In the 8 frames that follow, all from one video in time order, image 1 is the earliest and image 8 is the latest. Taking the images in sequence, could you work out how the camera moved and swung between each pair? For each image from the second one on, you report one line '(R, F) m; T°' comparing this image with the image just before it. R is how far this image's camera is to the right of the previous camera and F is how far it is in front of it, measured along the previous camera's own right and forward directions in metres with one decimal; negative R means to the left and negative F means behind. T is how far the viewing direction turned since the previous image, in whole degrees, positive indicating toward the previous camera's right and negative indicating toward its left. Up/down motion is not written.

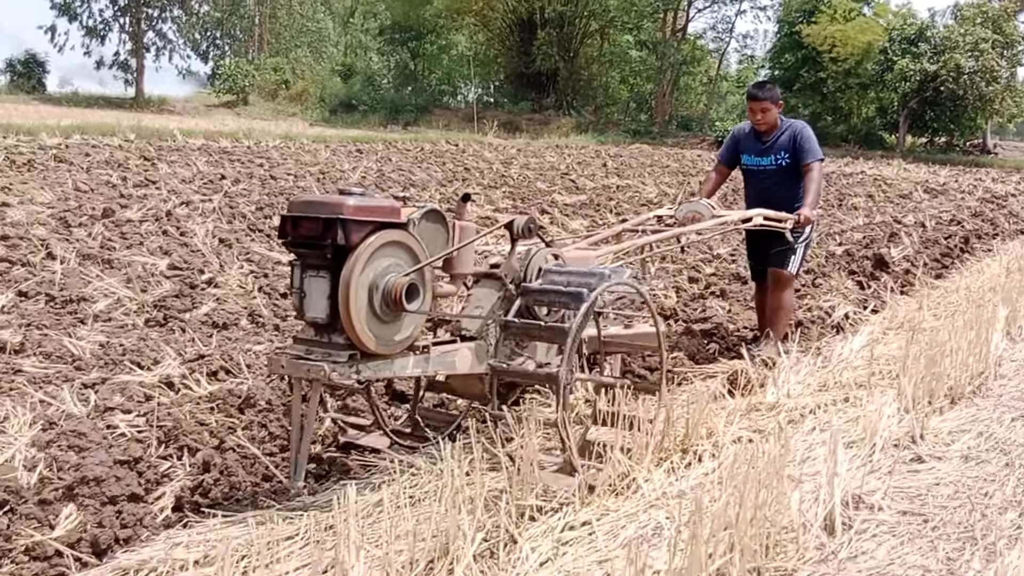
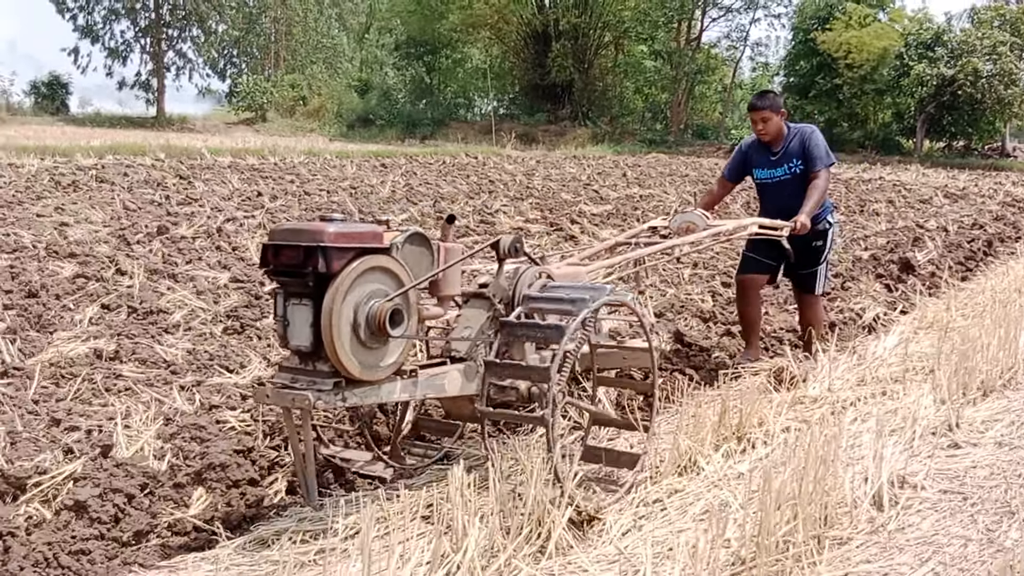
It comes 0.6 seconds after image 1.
(-0.2, -0.3) m; -1°
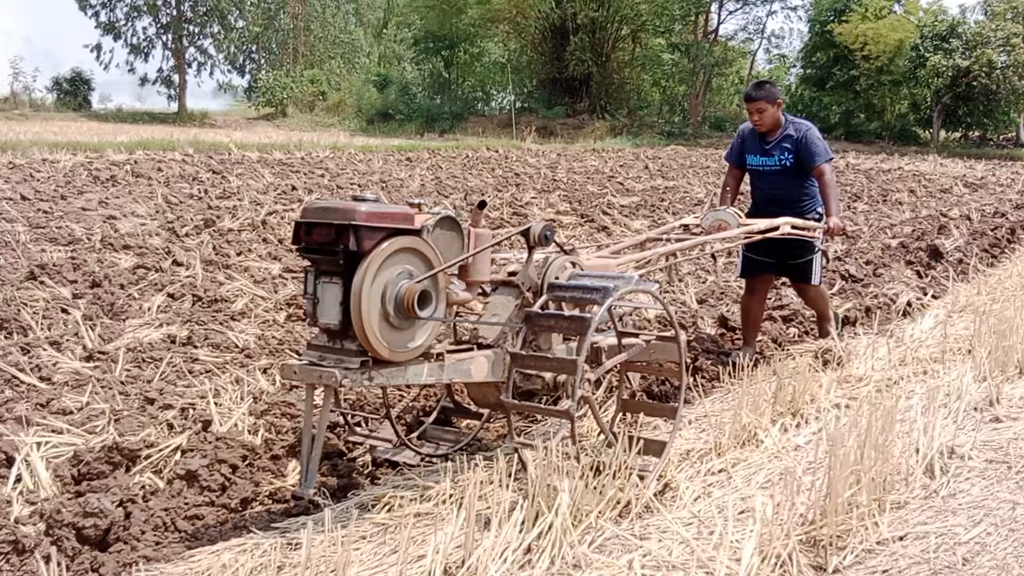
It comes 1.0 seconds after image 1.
(-0.2, -0.2) m; -1°
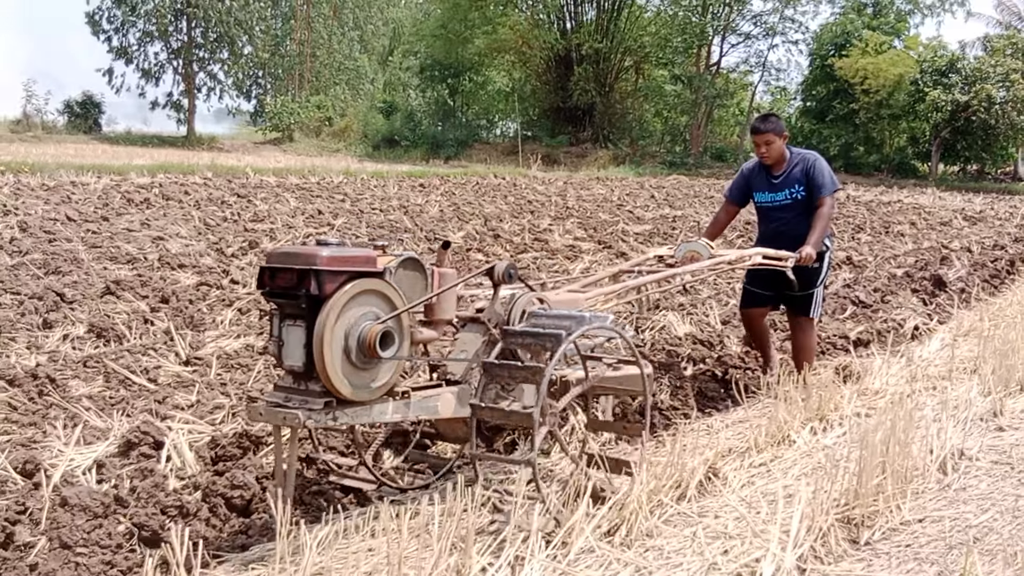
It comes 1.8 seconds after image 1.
(-0.3, -0.5) m; 0°
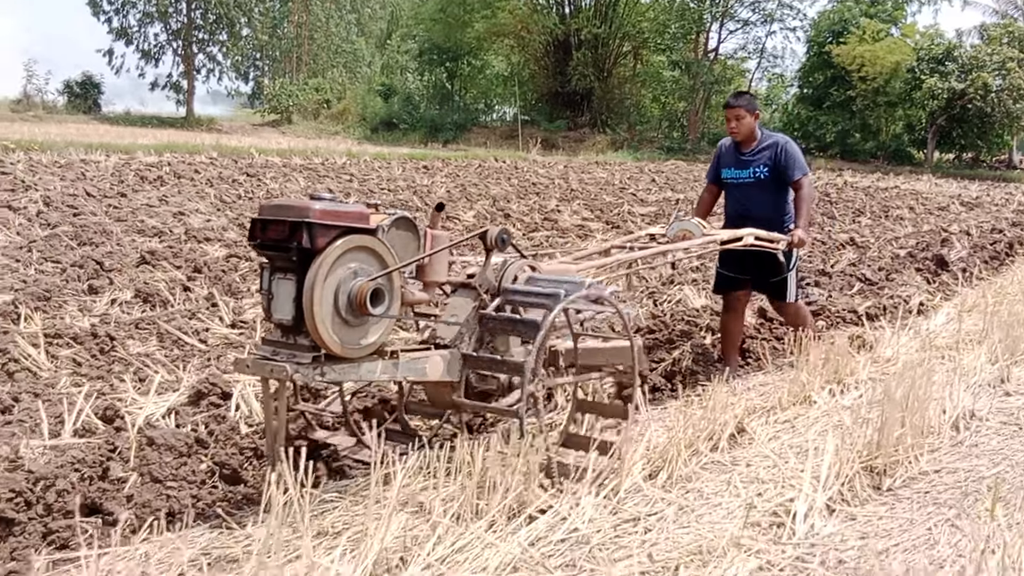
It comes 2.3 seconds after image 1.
(-0.2, -0.2) m; 0°
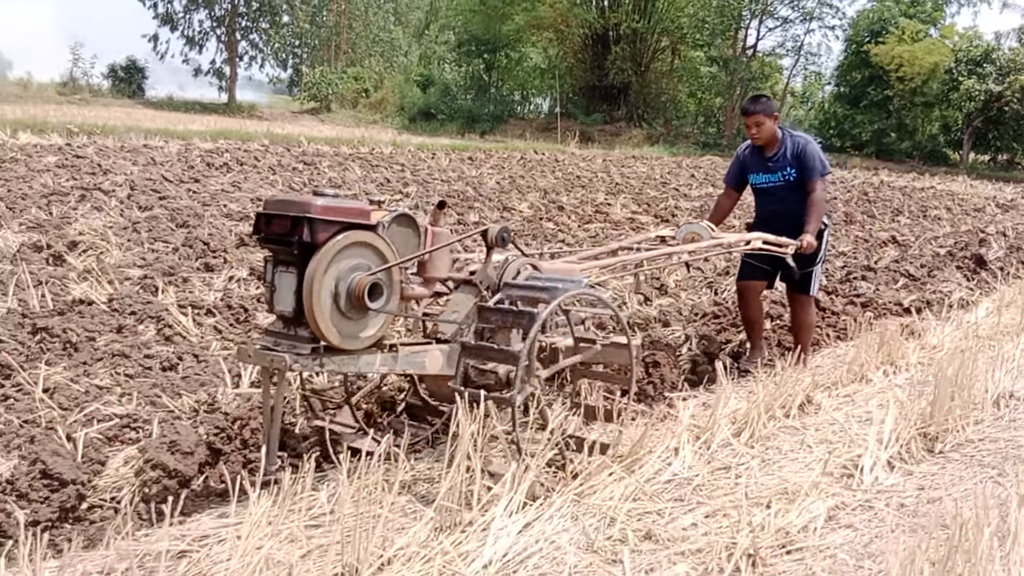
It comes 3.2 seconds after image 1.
(-0.3, -0.6) m; -1°
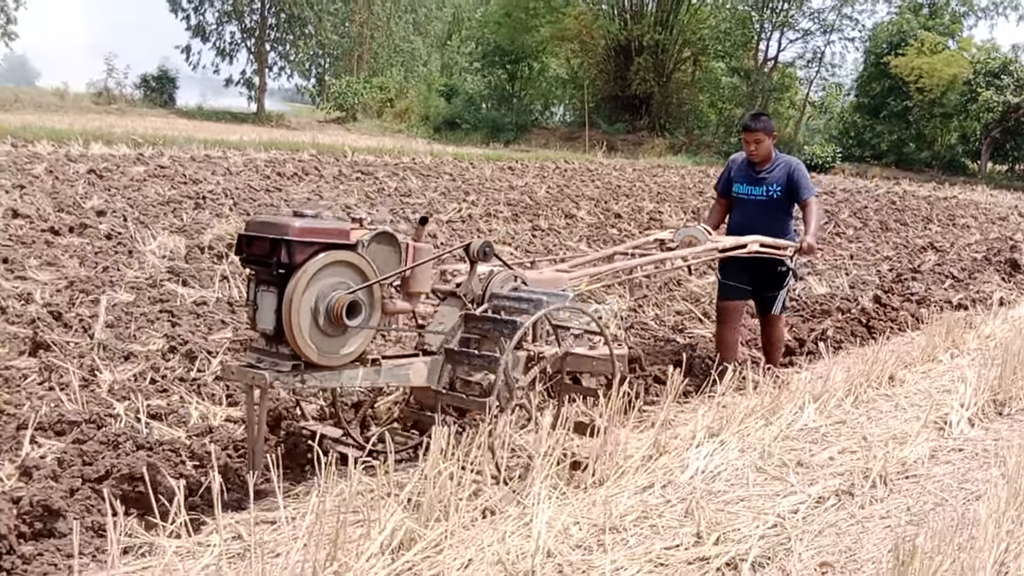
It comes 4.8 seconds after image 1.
(-0.6, -0.9) m; -1°
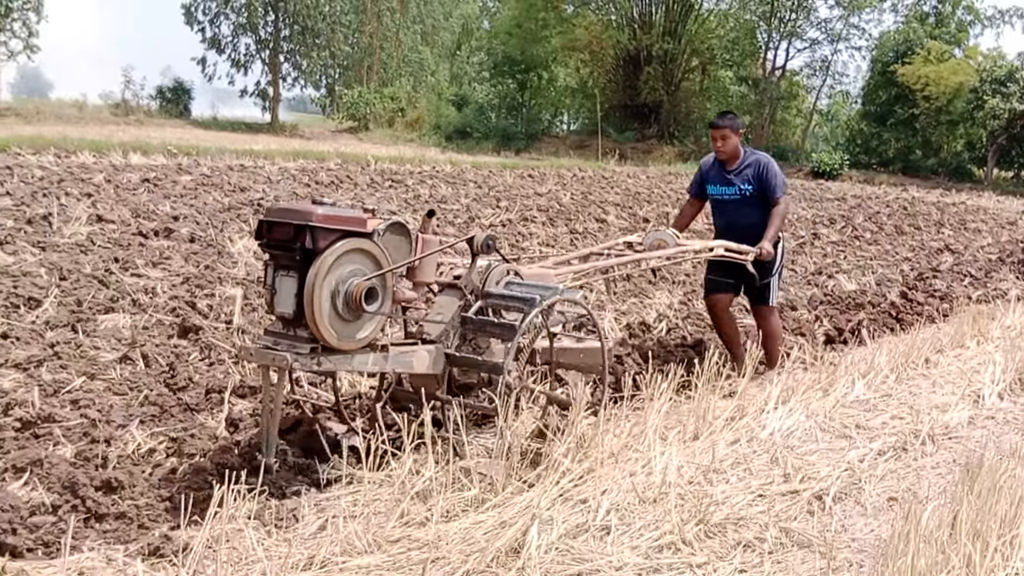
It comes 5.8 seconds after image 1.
(-0.4, -0.6) m; 0°
